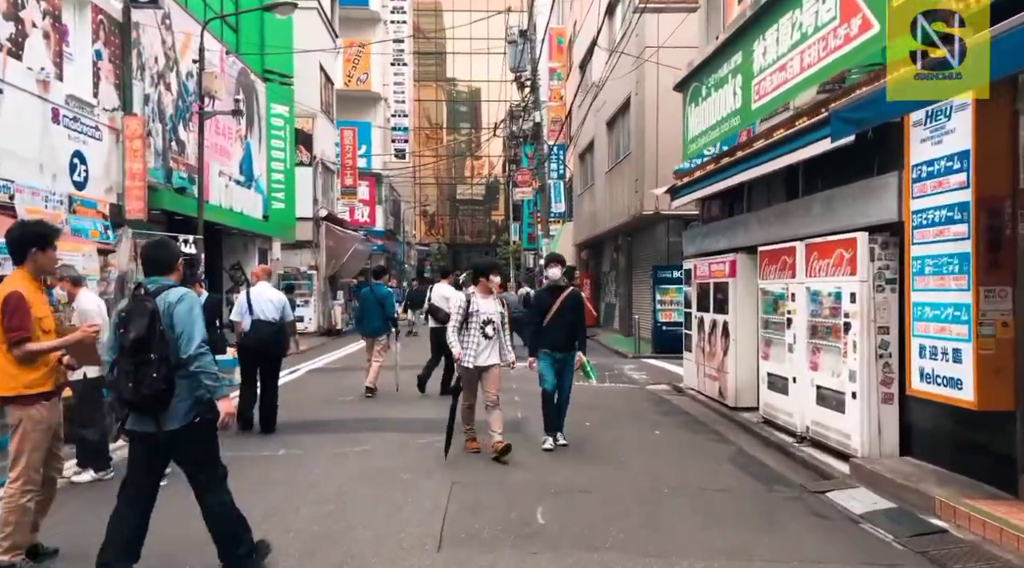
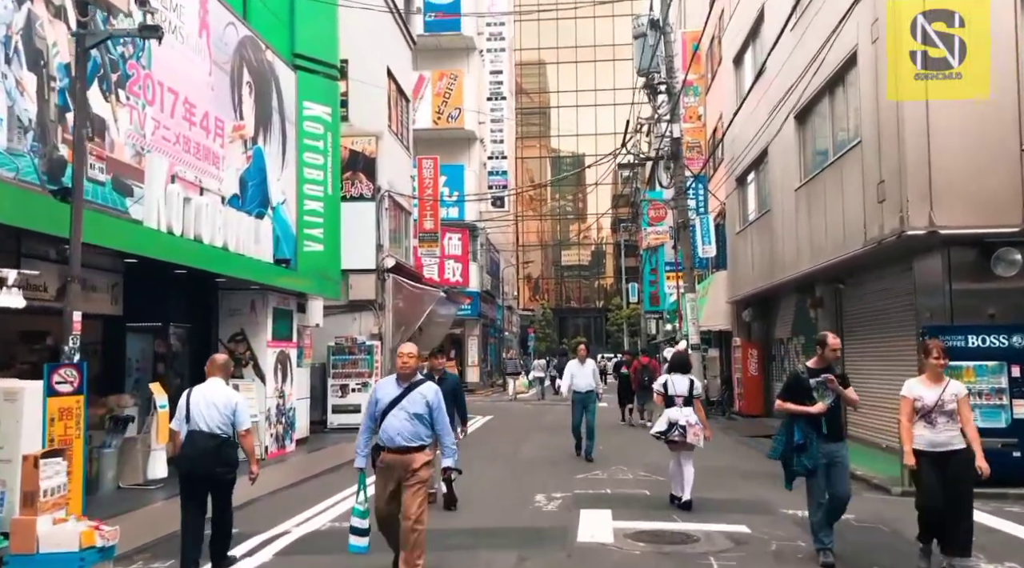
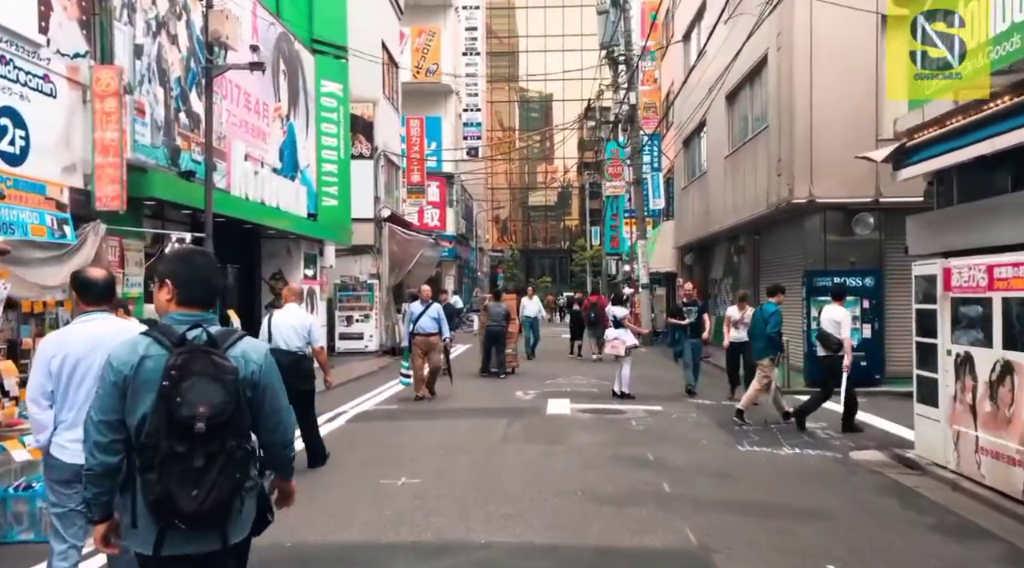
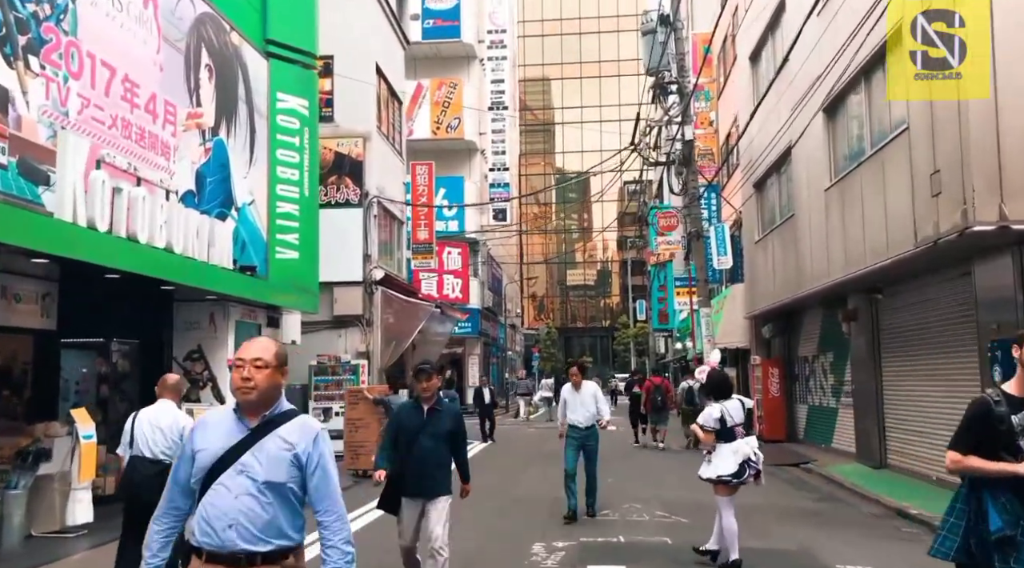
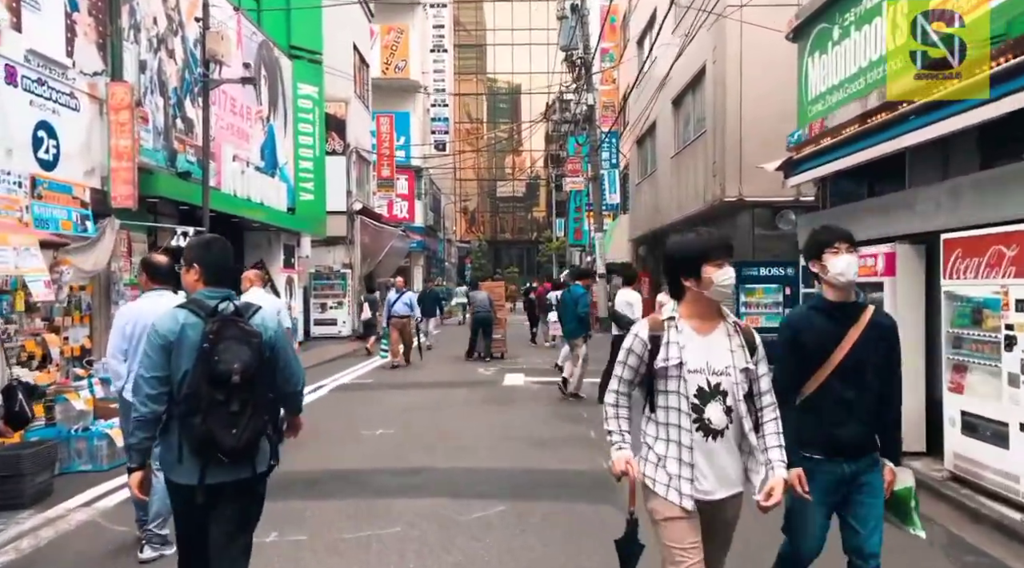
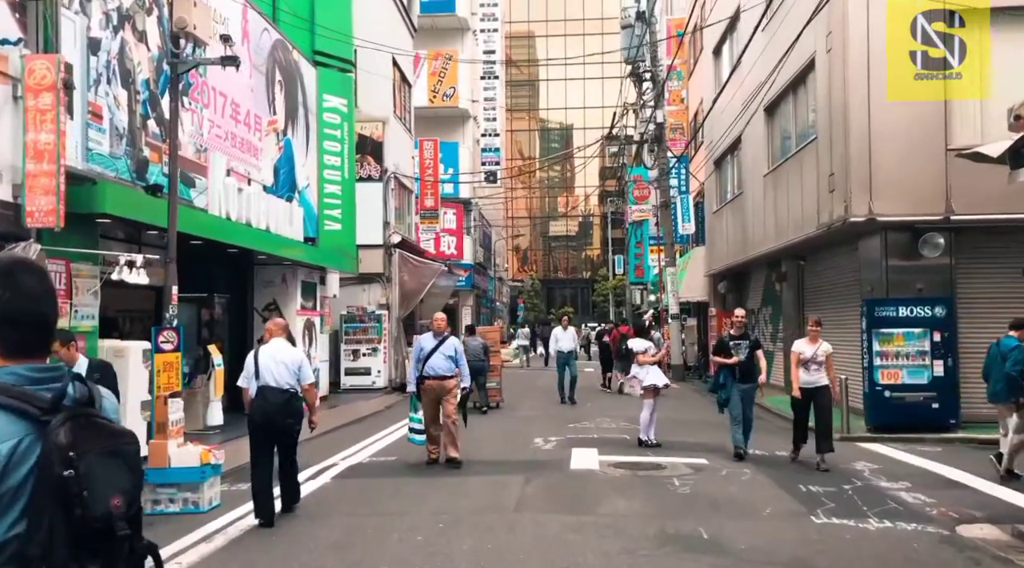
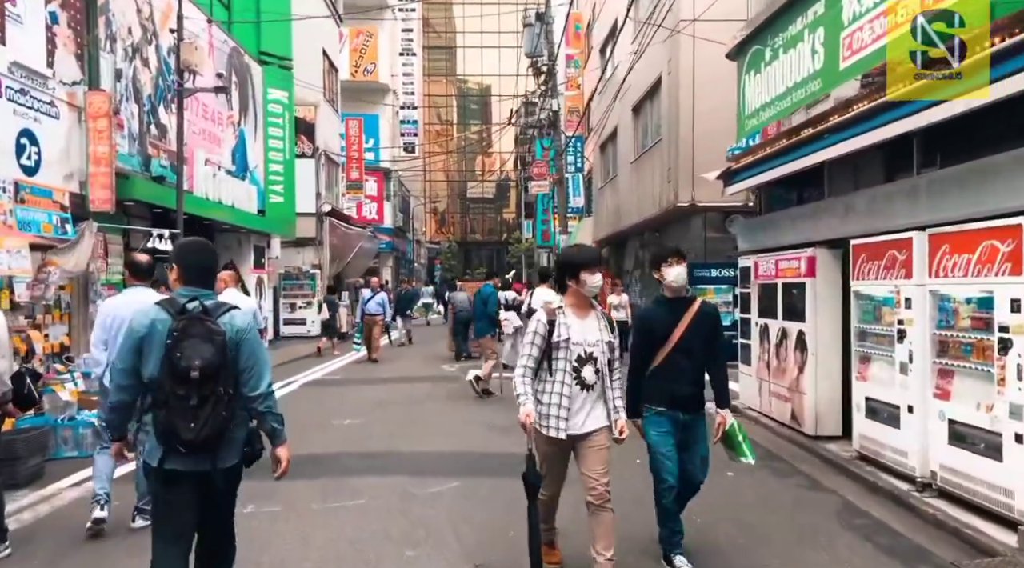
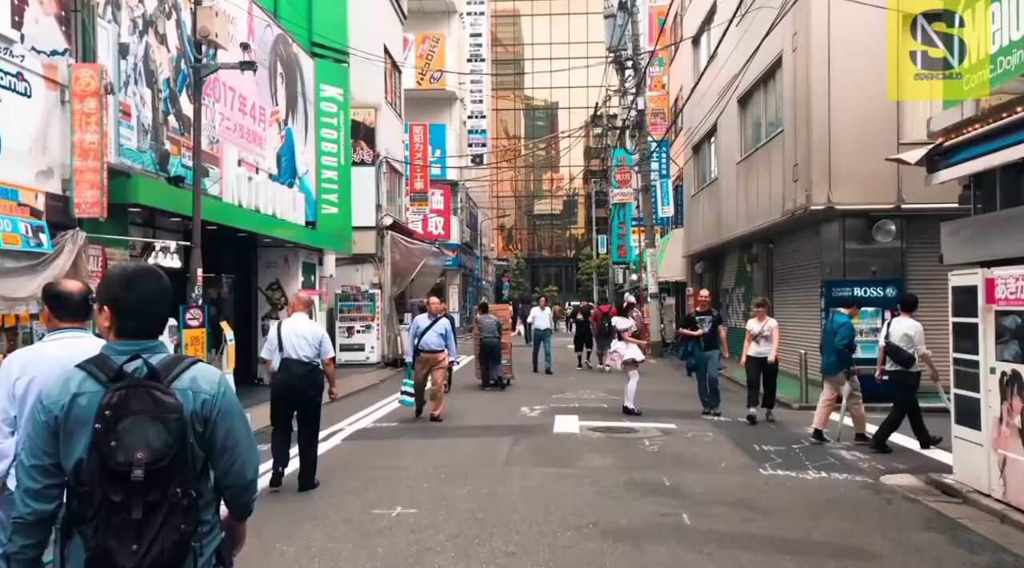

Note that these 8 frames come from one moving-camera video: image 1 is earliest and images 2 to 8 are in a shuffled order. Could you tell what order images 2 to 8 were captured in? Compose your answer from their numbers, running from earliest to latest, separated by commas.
7, 5, 3, 8, 6, 2, 4
